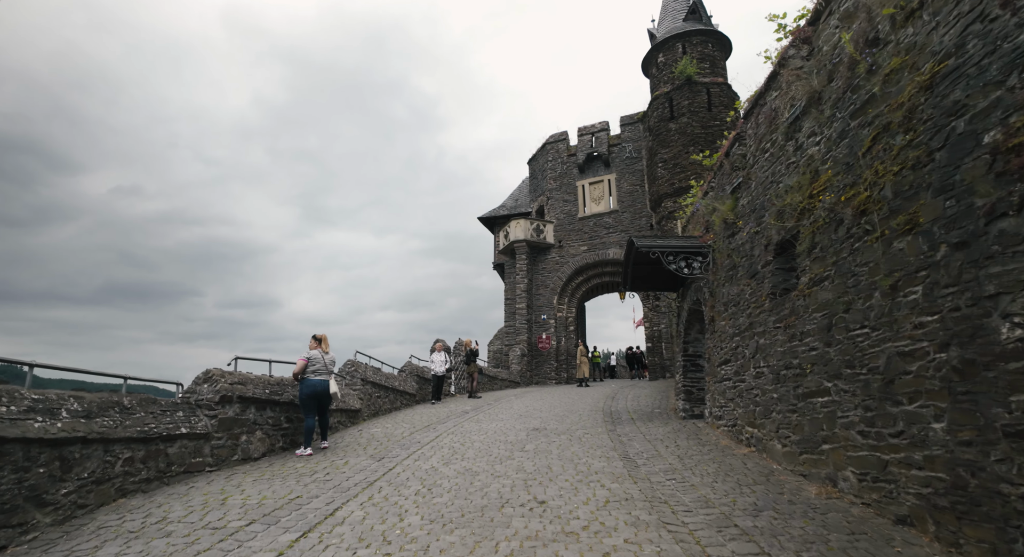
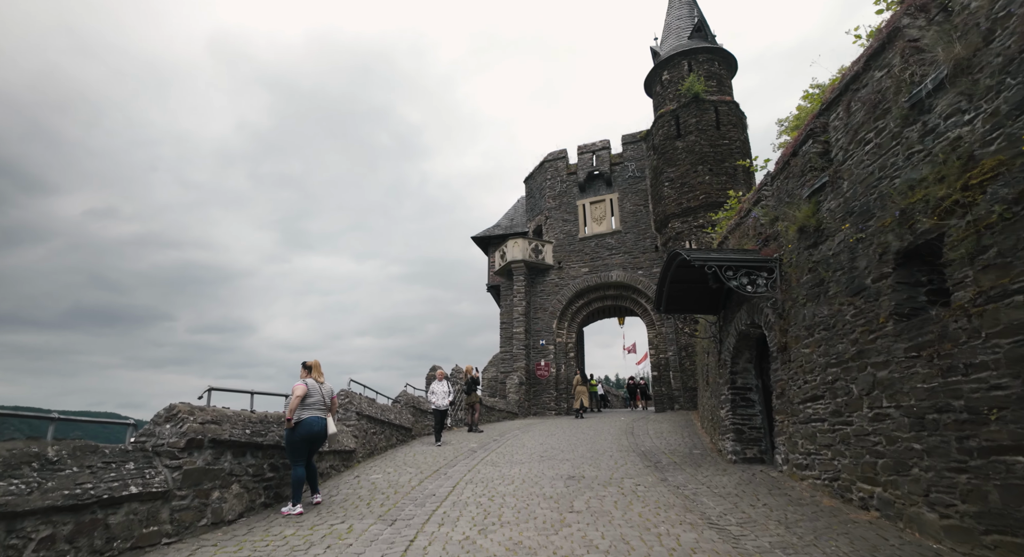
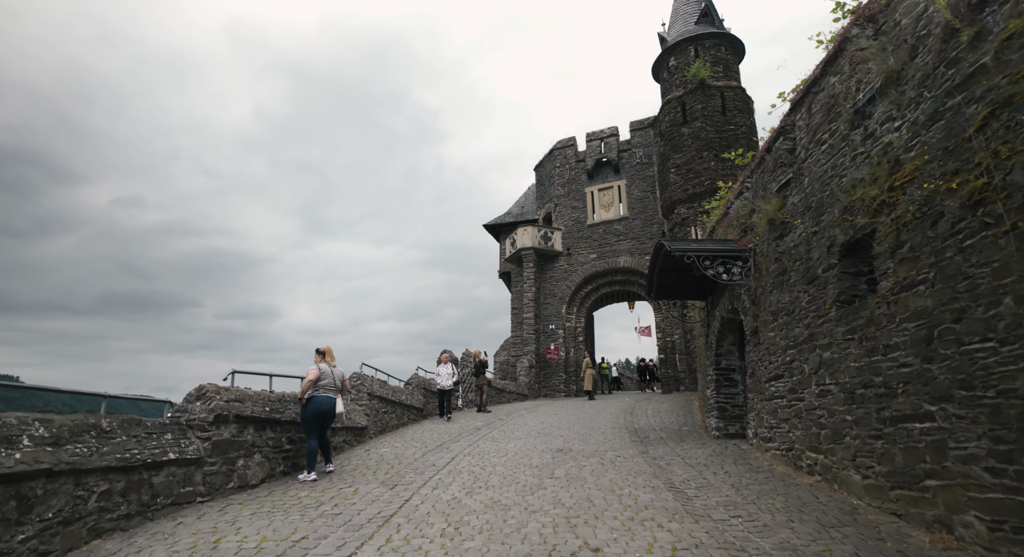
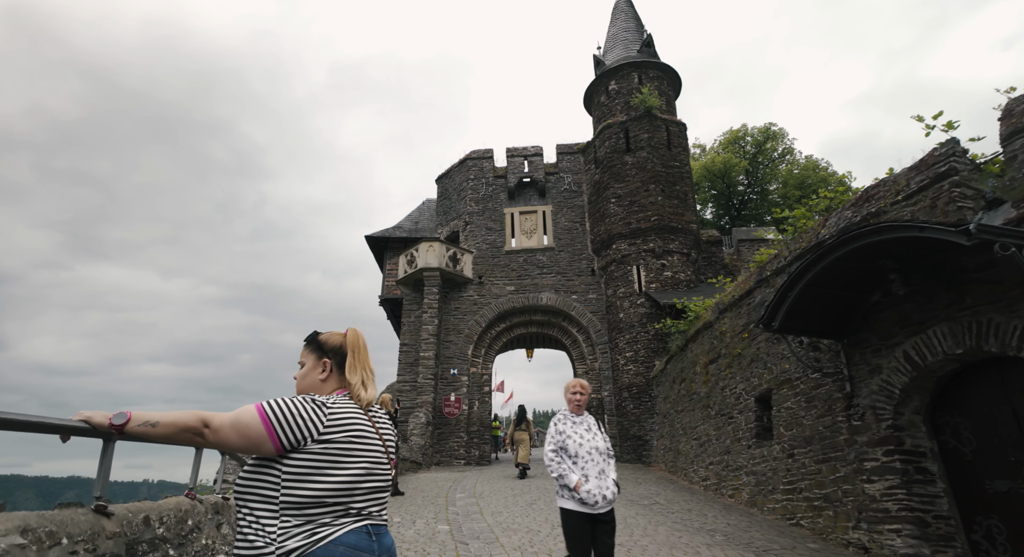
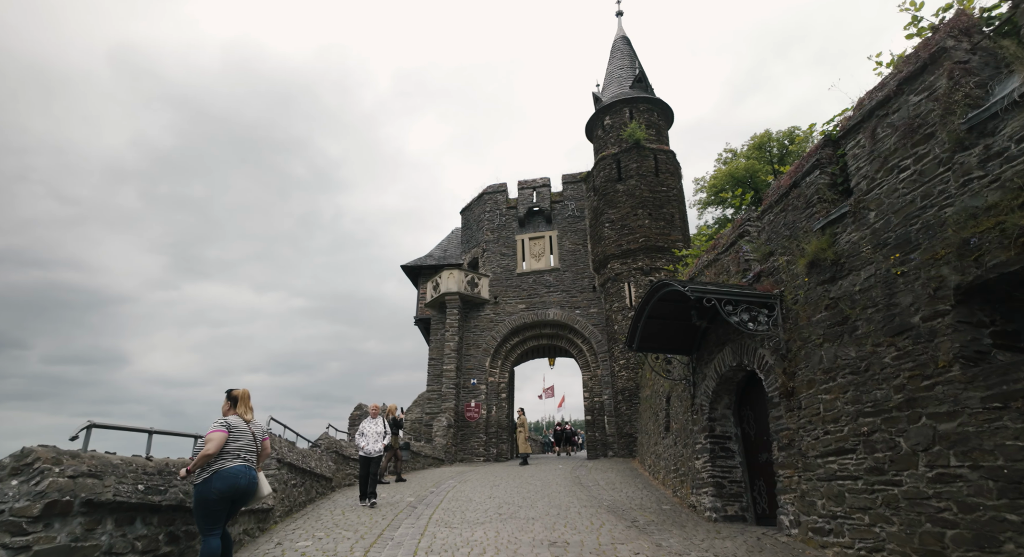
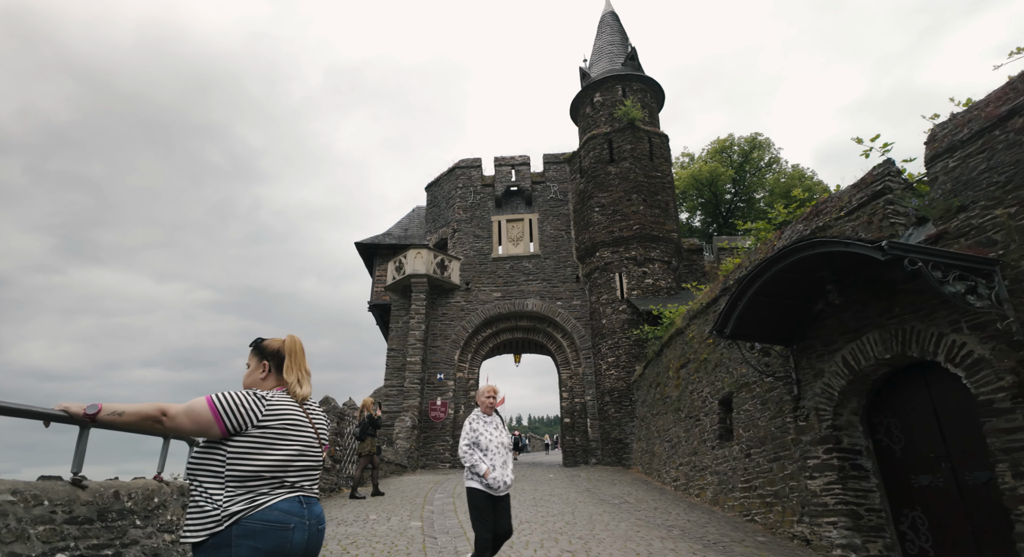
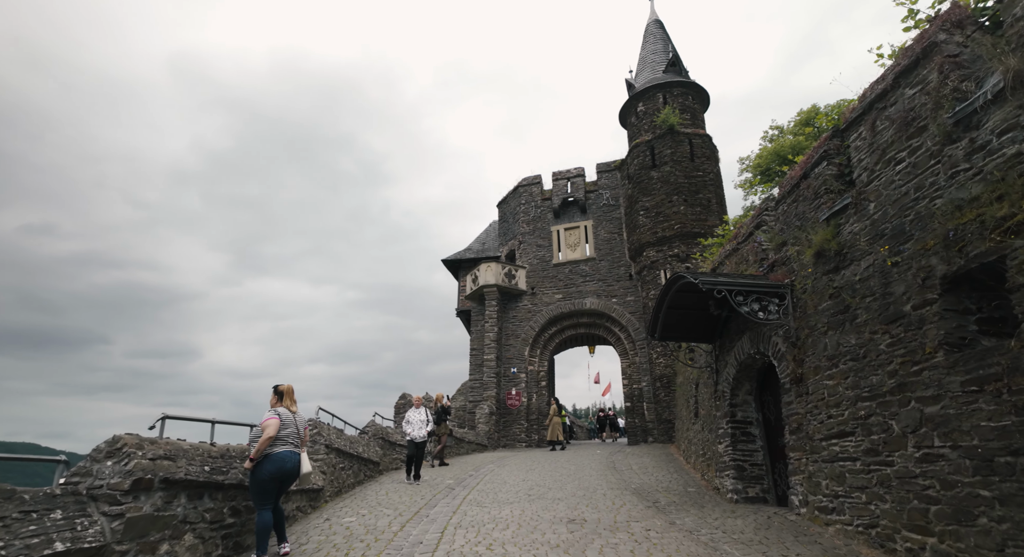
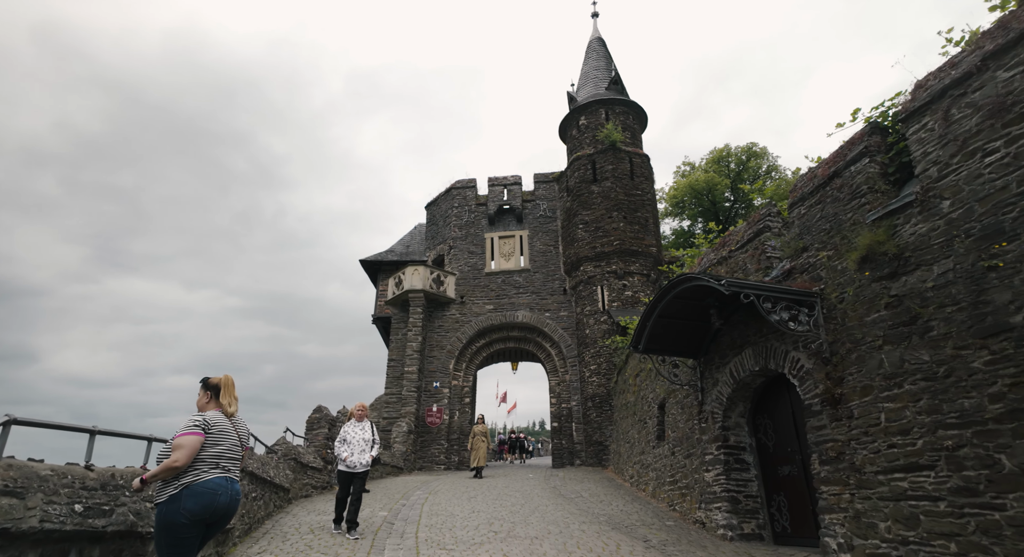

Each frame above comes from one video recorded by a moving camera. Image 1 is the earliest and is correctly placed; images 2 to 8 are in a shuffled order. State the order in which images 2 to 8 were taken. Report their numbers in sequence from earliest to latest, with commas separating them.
3, 2, 7, 5, 8, 6, 4
